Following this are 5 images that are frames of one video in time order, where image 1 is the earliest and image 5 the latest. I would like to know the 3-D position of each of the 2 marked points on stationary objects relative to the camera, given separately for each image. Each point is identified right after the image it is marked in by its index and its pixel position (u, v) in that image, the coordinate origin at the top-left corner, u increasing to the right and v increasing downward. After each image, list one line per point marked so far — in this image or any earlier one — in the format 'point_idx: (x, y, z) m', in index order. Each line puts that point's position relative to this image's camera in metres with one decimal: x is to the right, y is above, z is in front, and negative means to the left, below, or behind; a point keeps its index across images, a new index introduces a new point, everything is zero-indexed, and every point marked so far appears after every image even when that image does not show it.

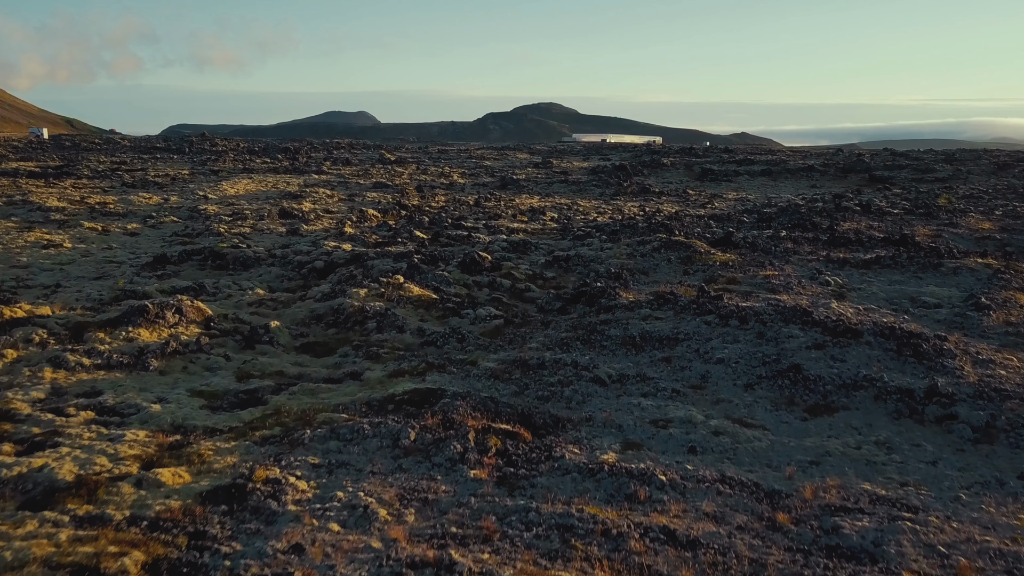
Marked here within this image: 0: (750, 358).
0: (+3.0, -0.9, +5.7) m
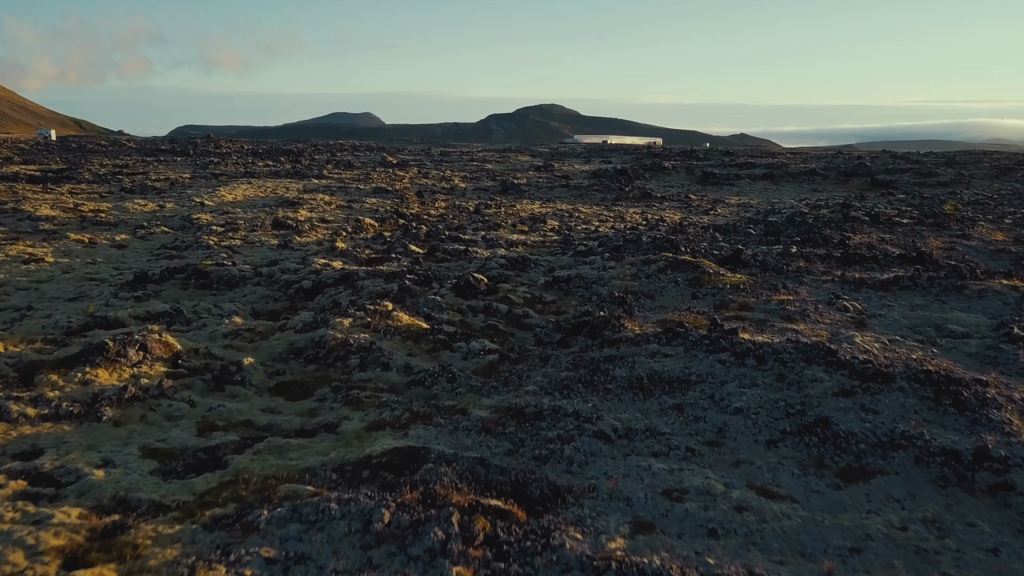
0: (+2.9, -1.3, +5.2) m
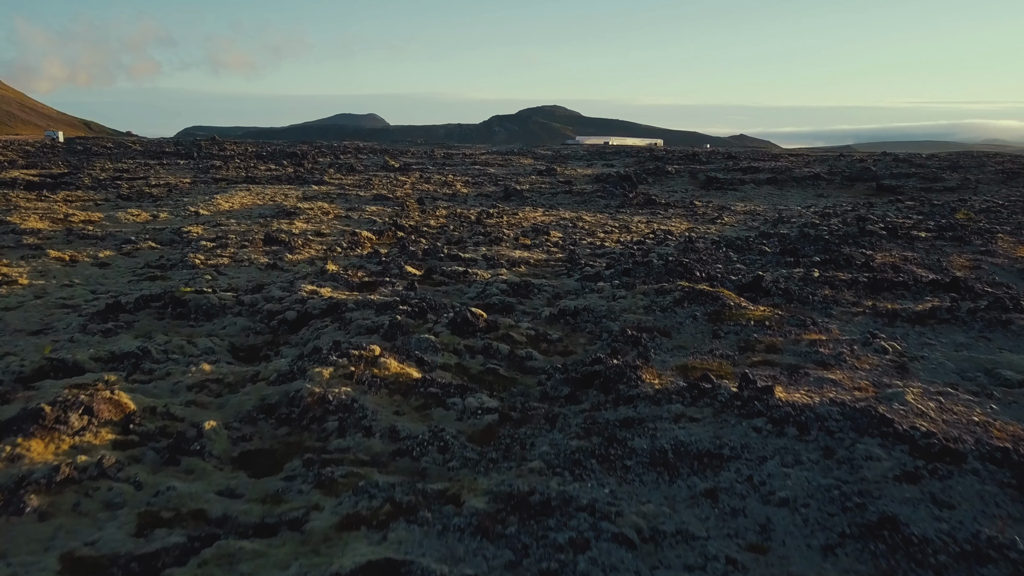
0: (+2.9, -2.0, +4.3) m
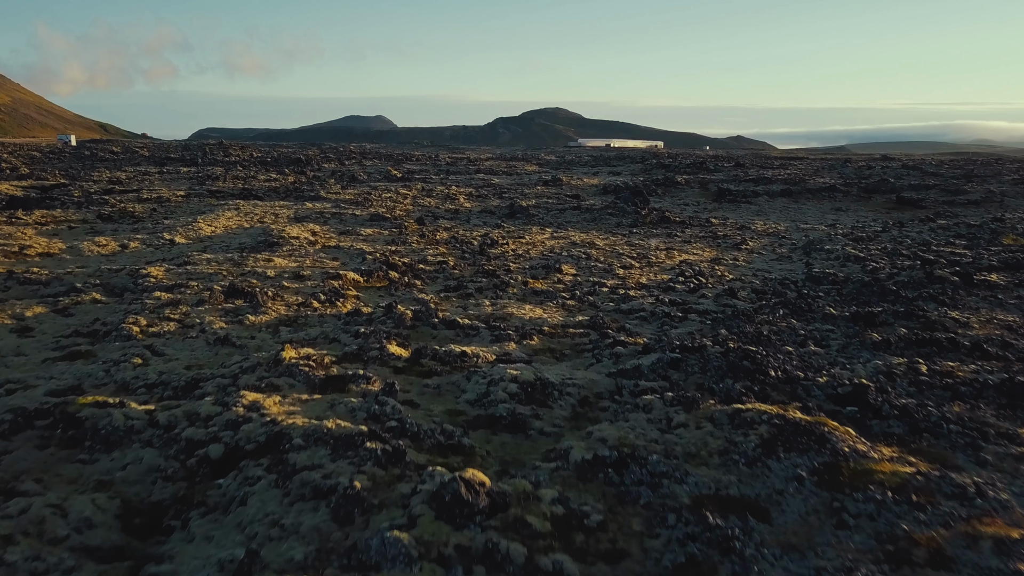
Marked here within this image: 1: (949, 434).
0: (+3.1, -3.8, +1.6) m
1: (+6.5, -2.1, +6.9) m
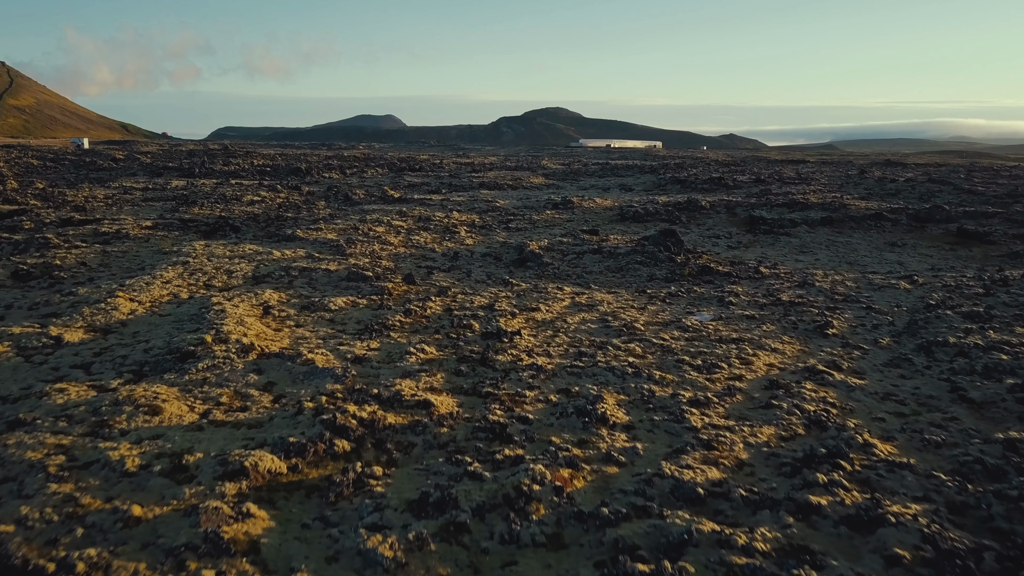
0: (+3.4, -8.2, -5.6) m
1: (+6.9, -6.7, -0.3) m
